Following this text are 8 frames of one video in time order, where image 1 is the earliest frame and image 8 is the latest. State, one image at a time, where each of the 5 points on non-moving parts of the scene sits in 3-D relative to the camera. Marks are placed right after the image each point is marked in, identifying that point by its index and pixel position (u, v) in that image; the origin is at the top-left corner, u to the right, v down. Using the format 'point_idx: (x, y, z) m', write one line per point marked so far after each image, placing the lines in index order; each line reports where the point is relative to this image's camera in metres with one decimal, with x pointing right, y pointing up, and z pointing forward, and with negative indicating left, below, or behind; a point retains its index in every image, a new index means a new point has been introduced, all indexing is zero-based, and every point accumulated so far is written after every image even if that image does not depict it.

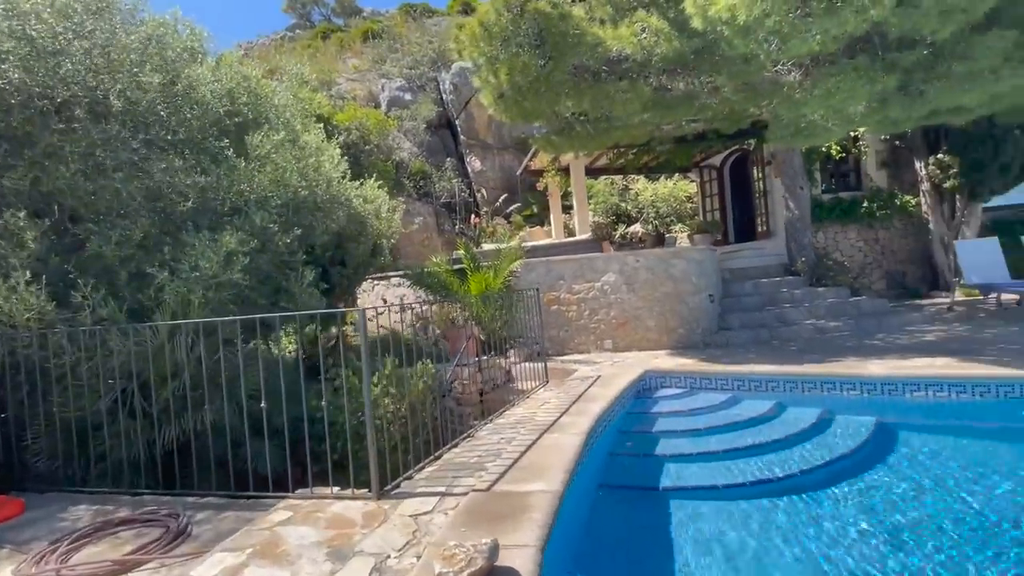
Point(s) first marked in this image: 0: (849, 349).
0: (+5.2, -0.9, +8.3) m
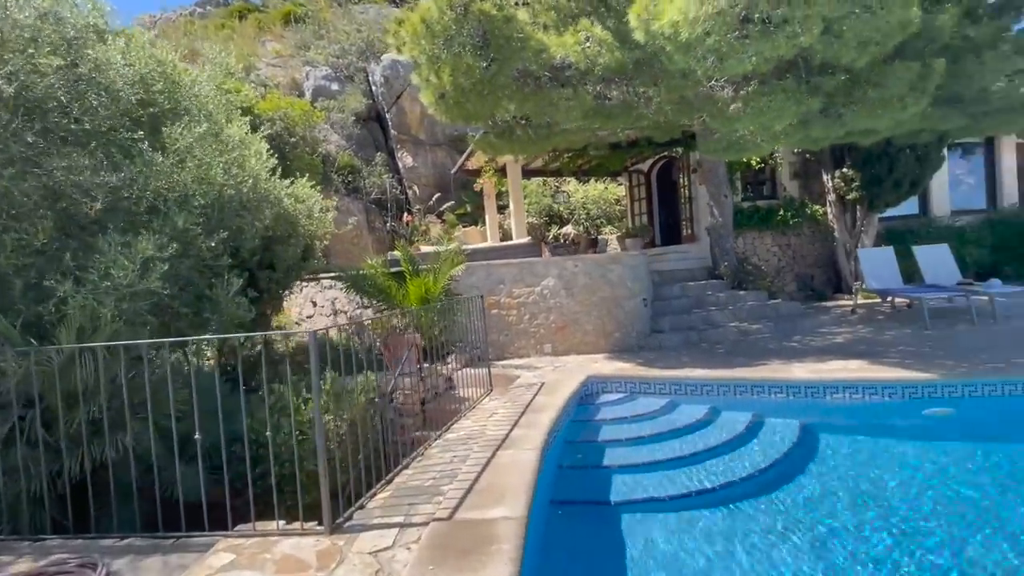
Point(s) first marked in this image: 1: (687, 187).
0: (+4.3, -1.0, +8.8) m
1: (+4.9, +2.8, +15.1) m
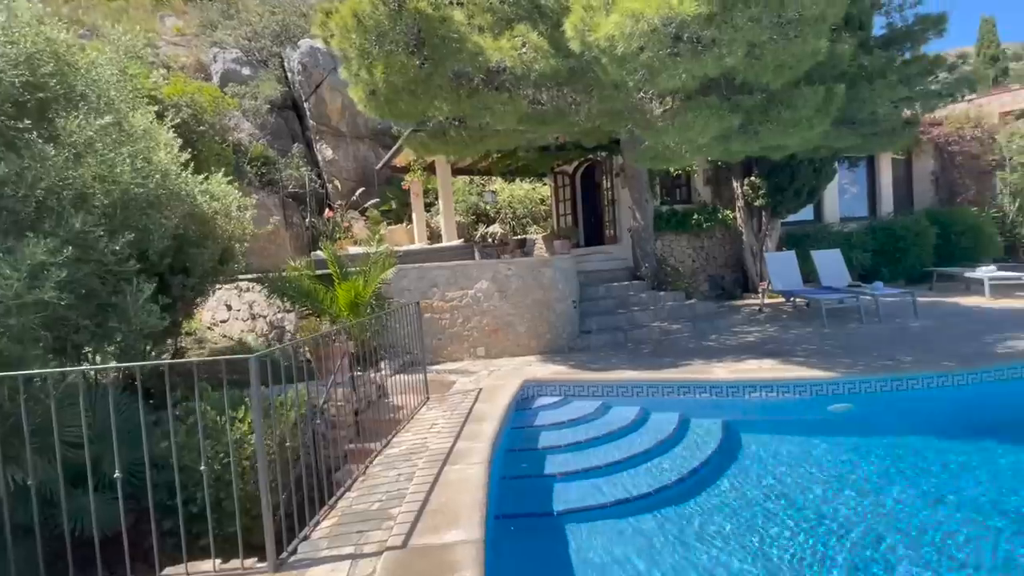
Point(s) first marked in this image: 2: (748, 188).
0: (+3.1, -1.1, +9.4) m
1: (+2.8, +2.8, +15.6) m
2: (+6.2, +2.6, +14.1) m
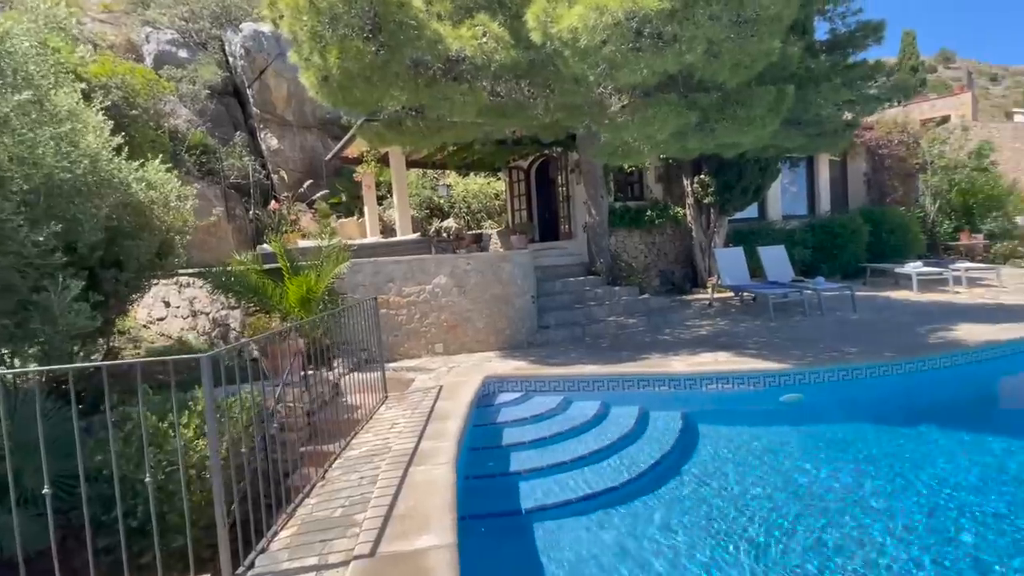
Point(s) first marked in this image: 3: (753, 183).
0: (+2.4, -1.0, +9.5) m
1: (+1.5, +3.0, +15.7) m
2: (+5.0, +2.8, +14.5) m
3: (+6.4, +2.8, +14.3) m
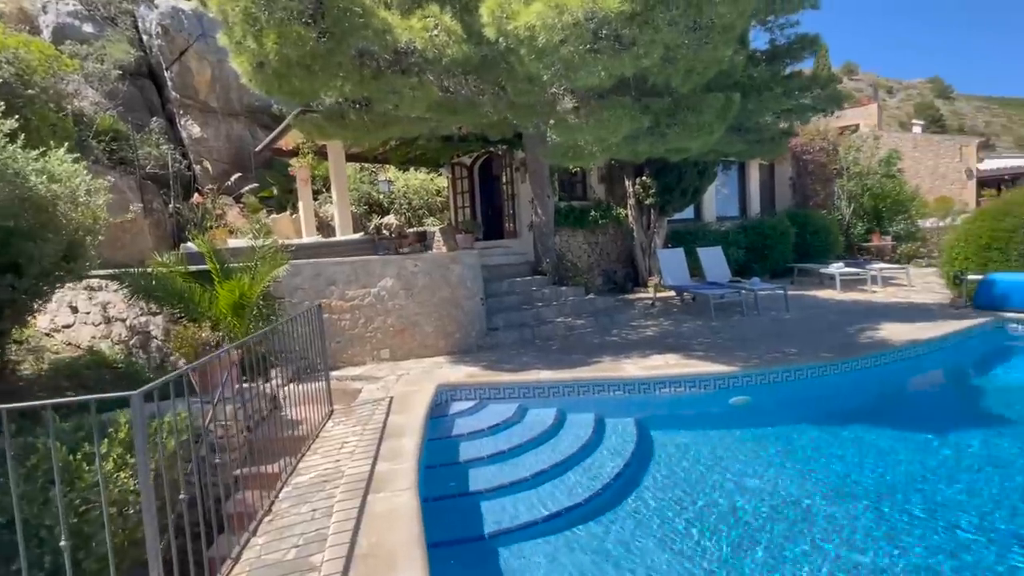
0: (+1.5, -1.0, +9.5) m
1: (-0.1, +3.0, +15.5) m
2: (+3.5, +2.8, +14.8) m
3: (+4.9, +2.8, +14.8) m
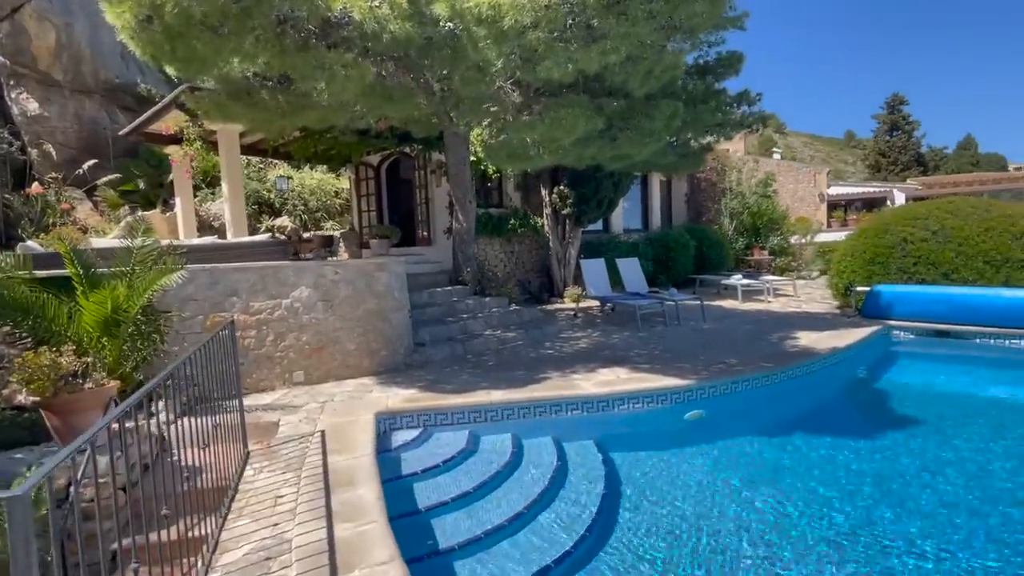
0: (+0.4, -1.2, +8.9) m
1: (-2.5, +2.7, +14.5) m
2: (+1.2, +2.5, +14.6) m
3: (+2.6, +2.5, +14.9) m
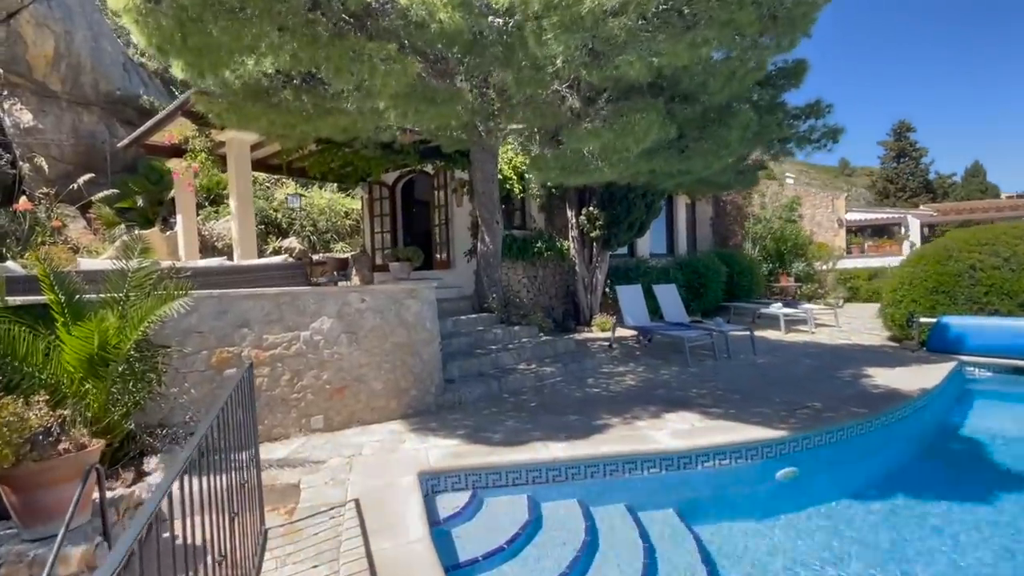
0: (+1.1, -1.7, +7.9) m
1: (-1.8, +2.0, +13.6) m
2: (+1.9, +1.8, +13.7) m
3: (+3.3, +1.8, +14.0) m
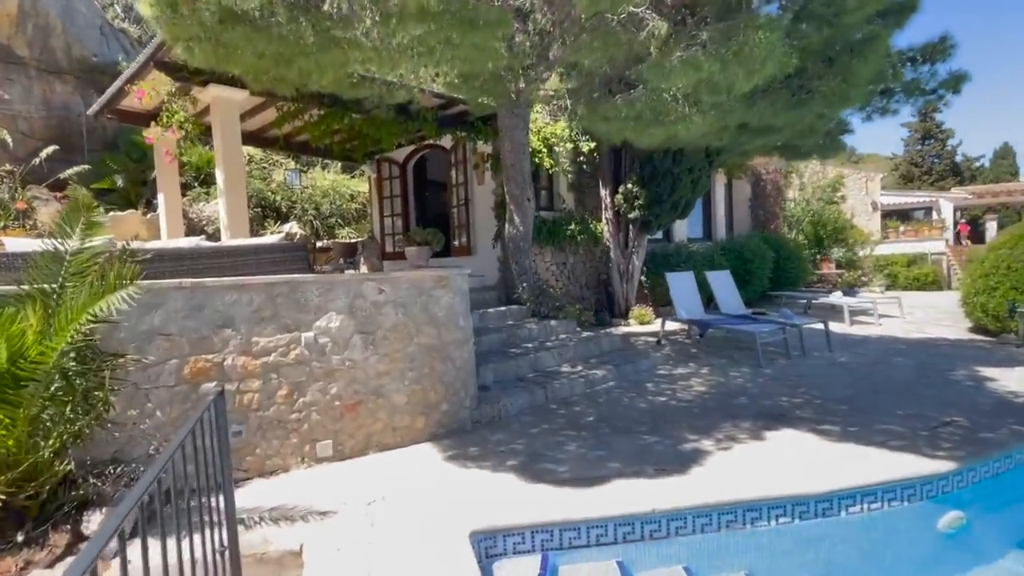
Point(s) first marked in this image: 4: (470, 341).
0: (+1.7, -1.5, +6.4) m
1: (-1.2, +2.3, +12.0) m
2: (+2.5, +2.1, +12.1) m
3: (+3.9, +2.1, +12.4) m
4: (-0.4, -0.6, +5.9) m
